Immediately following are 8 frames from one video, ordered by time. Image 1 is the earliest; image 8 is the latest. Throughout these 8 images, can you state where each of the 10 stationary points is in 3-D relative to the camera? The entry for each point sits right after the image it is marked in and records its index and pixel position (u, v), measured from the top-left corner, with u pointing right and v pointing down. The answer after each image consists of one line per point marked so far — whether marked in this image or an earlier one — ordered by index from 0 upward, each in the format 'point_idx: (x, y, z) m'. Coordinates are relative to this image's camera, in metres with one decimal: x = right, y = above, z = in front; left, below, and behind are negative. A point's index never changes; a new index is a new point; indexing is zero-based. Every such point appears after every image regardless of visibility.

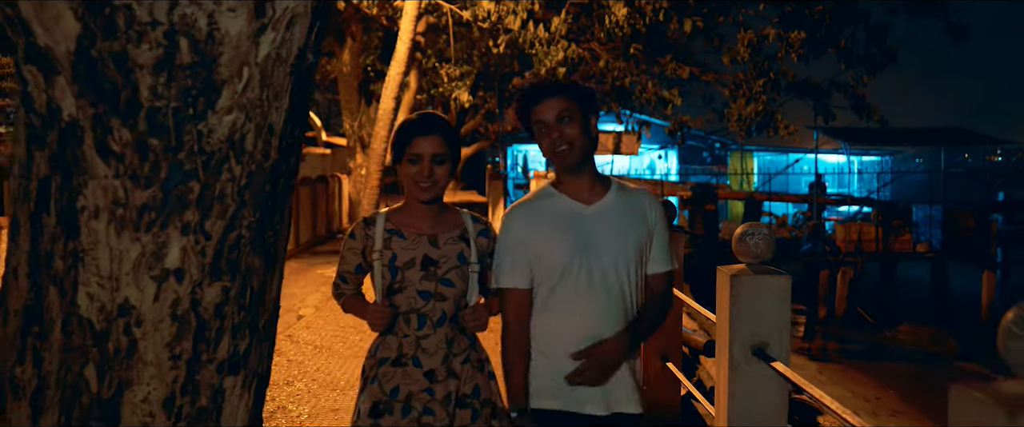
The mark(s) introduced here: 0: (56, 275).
0: (-1.1, -0.2, +2.5) m
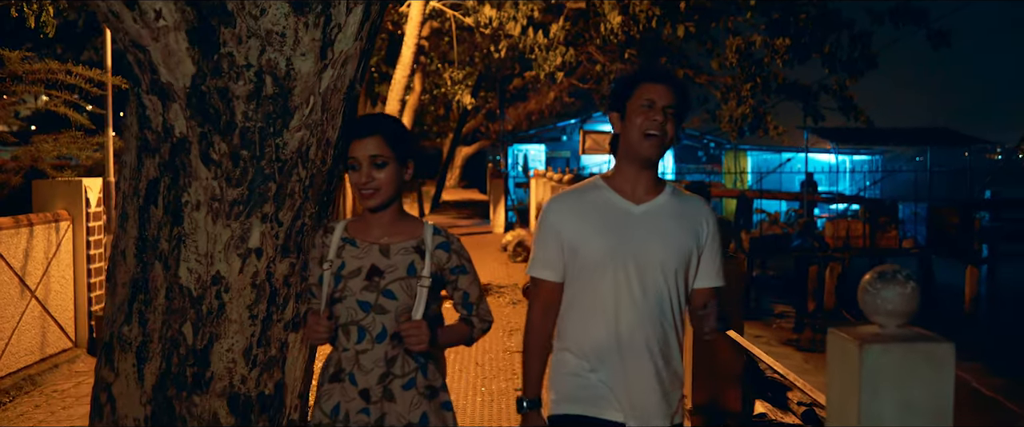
0: (-1.1, -0.1, +3.2) m
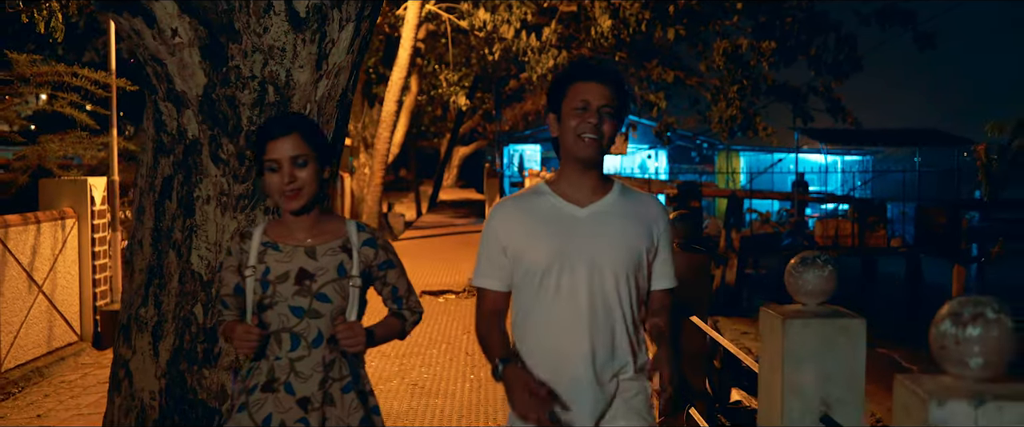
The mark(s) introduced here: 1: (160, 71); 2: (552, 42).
0: (-1.2, -0.1, +3.6) m
1: (-1.2, +0.5, +3.4) m
2: (+0.6, +2.7, +15.2) m
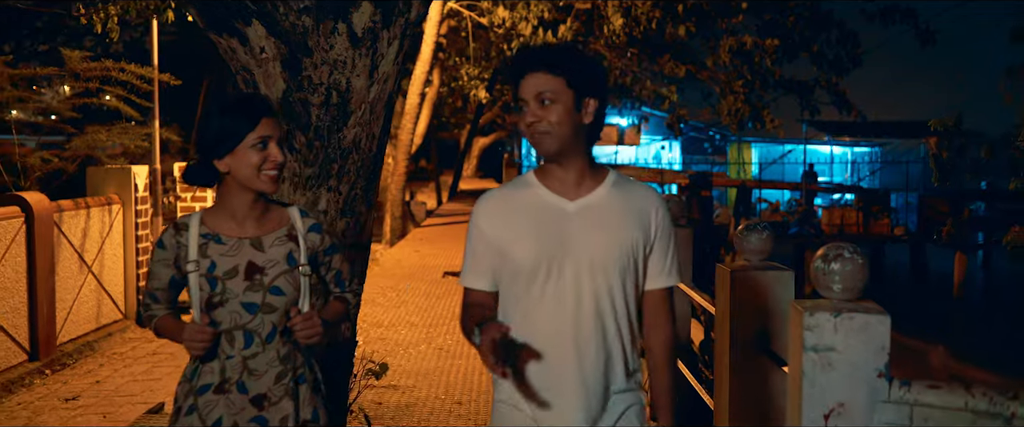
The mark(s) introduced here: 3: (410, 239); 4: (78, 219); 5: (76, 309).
0: (-1.2, 0.0, +4.5) m
1: (-1.2, +0.6, +4.3) m
2: (+0.9, +2.9, +16.1) m
3: (-2.1, -0.5, +19.9) m
4: (-5.6, -0.1, +12.7) m
5: (-5.5, -1.2, +12.5) m
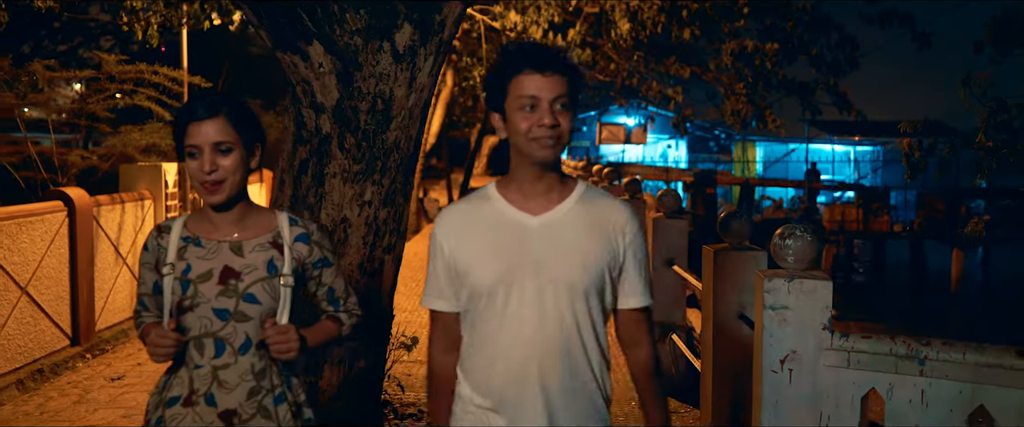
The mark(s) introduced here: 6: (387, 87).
0: (-1.1, 0.0, +5.2) m
1: (-1.1, +0.6, +5.0) m
2: (+1.1, +2.9, +16.8) m
3: (-1.8, -0.4, +20.6) m
4: (-5.4, 0.0, +13.5) m
5: (-5.4, -1.1, +13.3) m
6: (-0.6, +0.6, +4.9) m
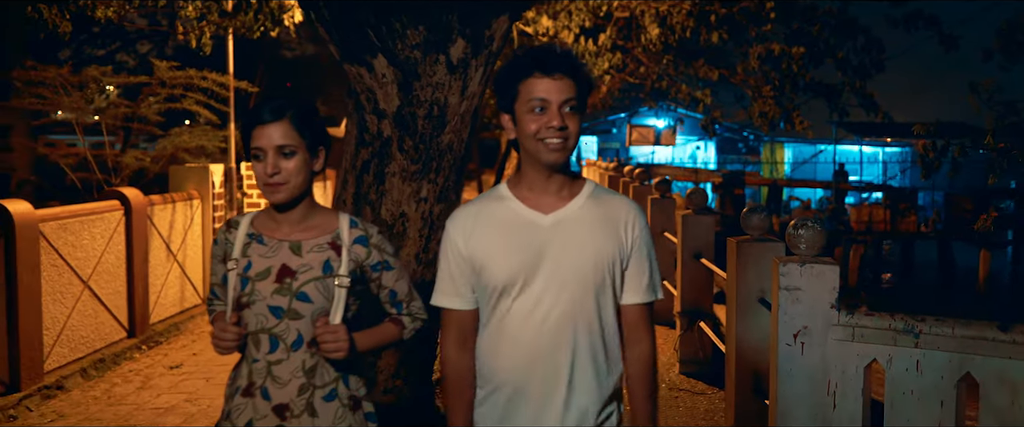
0: (-0.8, +0.1, +5.8) m
1: (-0.8, +0.7, +5.6) m
2: (+1.7, +2.9, +17.3) m
3: (-1.2, -0.4, +21.2) m
4: (-4.9, 0.0, +14.1) m
5: (-4.9, -1.1, +13.9) m
6: (-0.4, +0.7, +5.5) m
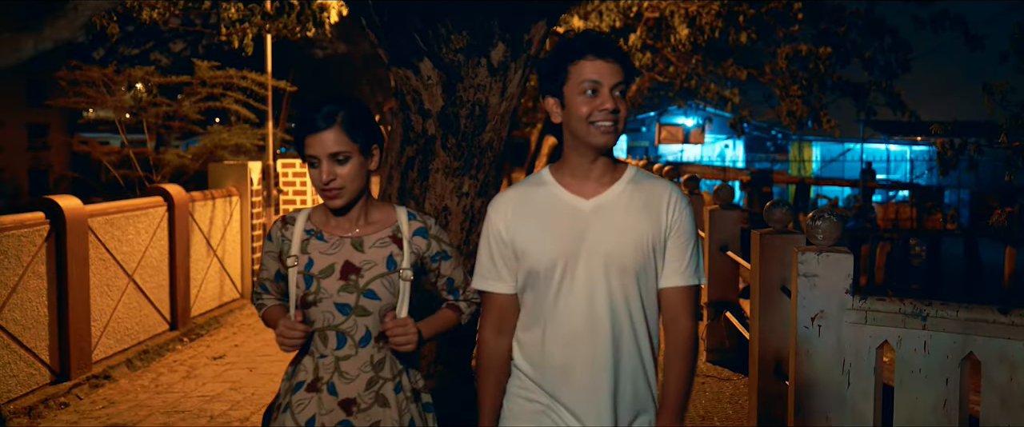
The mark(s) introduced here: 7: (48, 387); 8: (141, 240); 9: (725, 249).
0: (-0.6, +0.1, +6.1) m
1: (-0.6, +0.7, +5.9) m
2: (+2.2, +3.0, +17.6) m
3: (-0.5, -0.4, +21.6) m
4: (-4.5, +0.1, +14.6) m
5: (-4.5, -1.1, +14.4) m
6: (-0.2, +0.7, +5.9) m
7: (-4.5, -1.7, +9.5) m
8: (-4.6, -0.3, +12.4) m
9: (+2.0, -0.4, +9.4) m
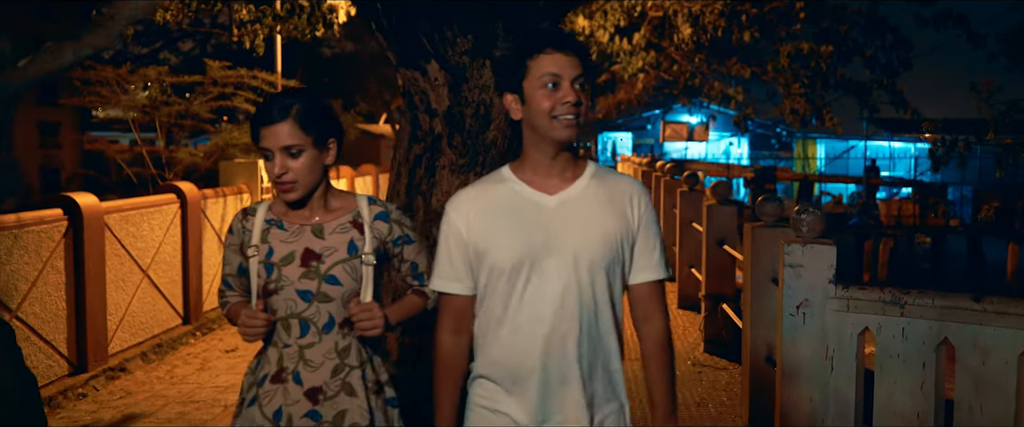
0: (-0.6, +0.1, +6.4) m
1: (-0.6, +0.7, +6.2) m
2: (+2.3, +3.0, +17.8) m
3: (-0.4, -0.3, +21.8) m
4: (-4.4, +0.1, +14.9) m
5: (-4.4, -1.0, +14.7) m
6: (-0.2, +0.7, +6.1) m
7: (-4.4, -1.6, +9.8) m
8: (-4.6, -0.3, +12.7) m
9: (+2.1, -0.3, +9.6) m
